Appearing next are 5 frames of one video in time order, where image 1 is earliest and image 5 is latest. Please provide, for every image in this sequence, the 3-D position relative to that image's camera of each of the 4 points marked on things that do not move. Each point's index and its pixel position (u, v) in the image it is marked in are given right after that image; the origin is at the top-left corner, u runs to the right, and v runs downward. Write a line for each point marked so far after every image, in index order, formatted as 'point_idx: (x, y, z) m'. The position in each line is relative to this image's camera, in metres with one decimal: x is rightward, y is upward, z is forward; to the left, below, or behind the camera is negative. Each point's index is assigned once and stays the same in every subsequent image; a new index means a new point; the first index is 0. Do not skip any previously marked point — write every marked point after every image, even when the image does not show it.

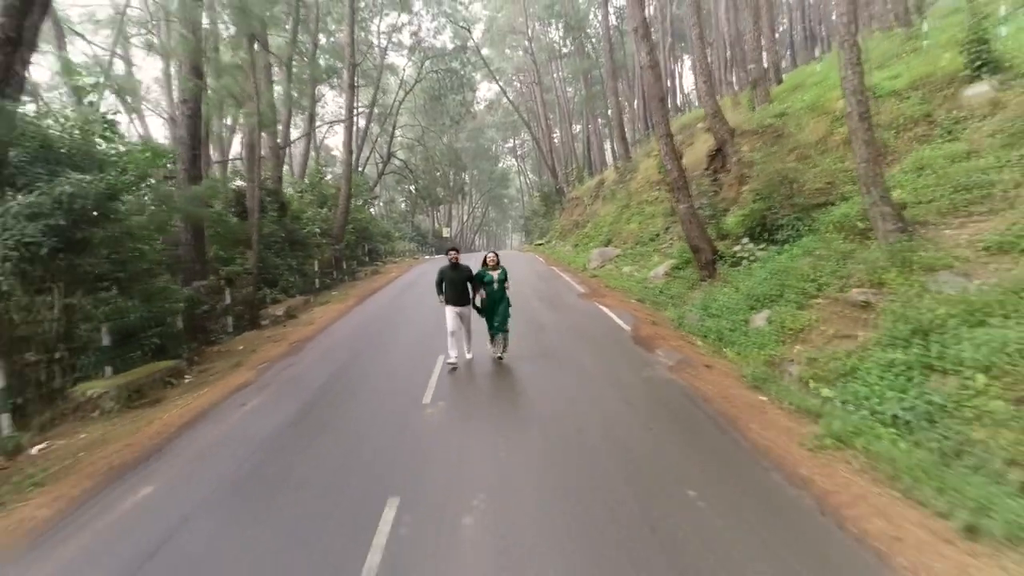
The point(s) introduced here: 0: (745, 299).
0: (+8.7, -0.3, +10.3) m
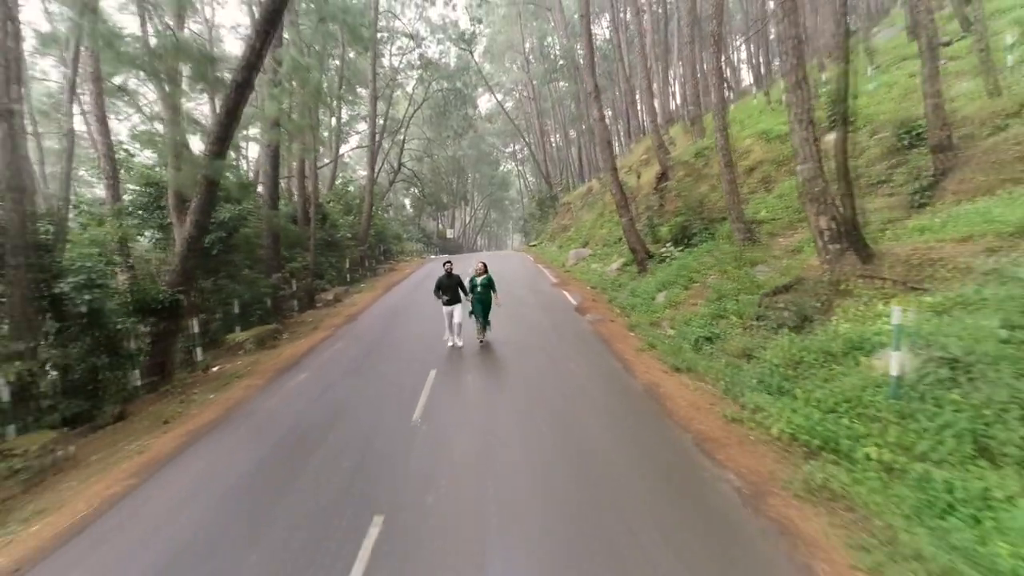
0: (+7.9, +0.3, +15.5) m
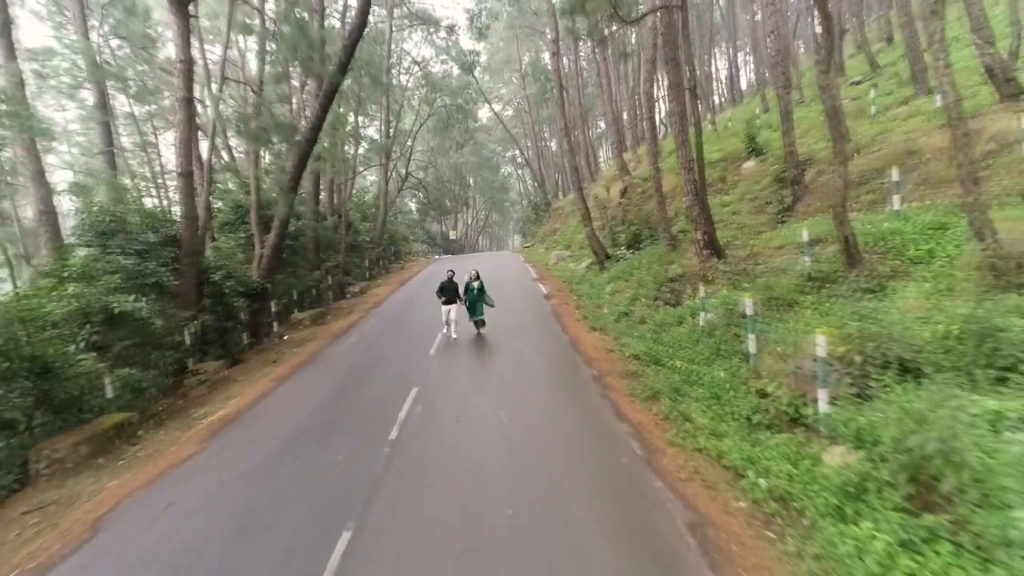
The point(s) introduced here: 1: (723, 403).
0: (+6.9, +0.8, +20.6) m
1: (+6.3, -3.4, +8.5) m
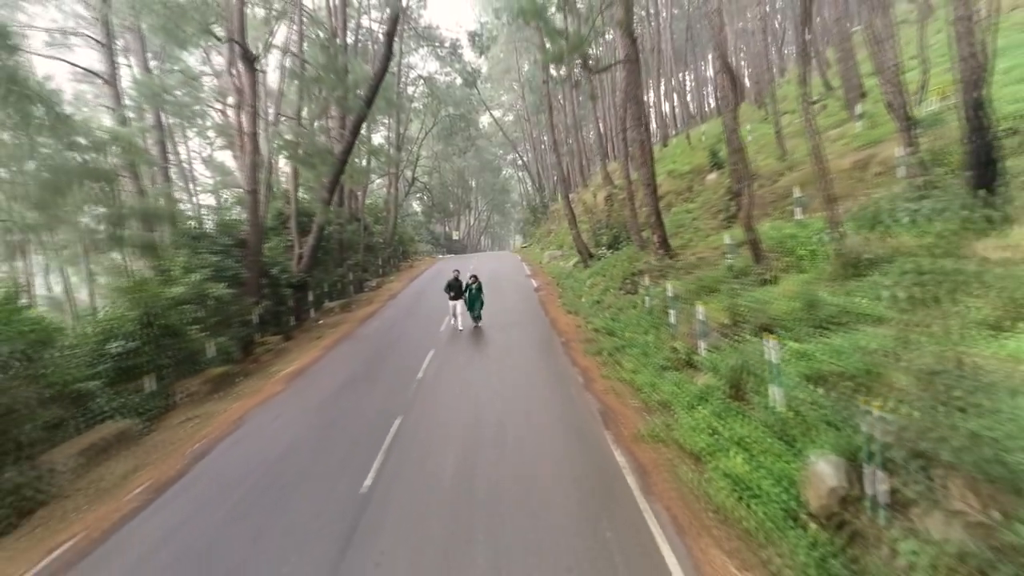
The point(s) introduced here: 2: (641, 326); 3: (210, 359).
0: (+6.5, +1.3, +24.4) m
1: (+5.8, -2.9, +12.3) m
2: (+6.6, -1.9, +14.3) m
3: (-15.6, -3.7, +14.4) m
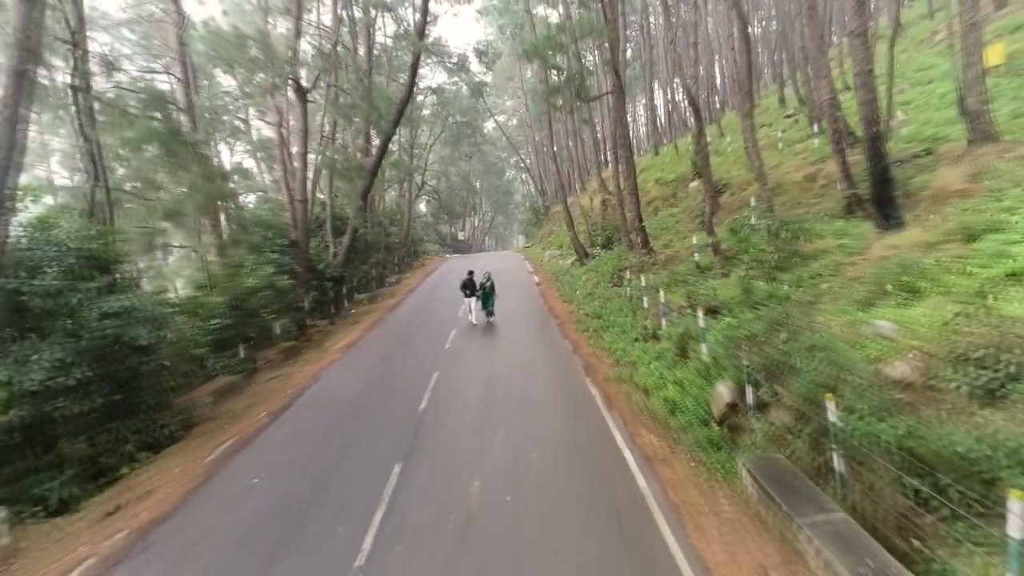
0: (+7.0, +1.8, +27.9) m
1: (+6.2, -2.4, +15.8) m
2: (+6.9, -1.4, +17.7) m
3: (-15.2, -3.1, +18.1) m
